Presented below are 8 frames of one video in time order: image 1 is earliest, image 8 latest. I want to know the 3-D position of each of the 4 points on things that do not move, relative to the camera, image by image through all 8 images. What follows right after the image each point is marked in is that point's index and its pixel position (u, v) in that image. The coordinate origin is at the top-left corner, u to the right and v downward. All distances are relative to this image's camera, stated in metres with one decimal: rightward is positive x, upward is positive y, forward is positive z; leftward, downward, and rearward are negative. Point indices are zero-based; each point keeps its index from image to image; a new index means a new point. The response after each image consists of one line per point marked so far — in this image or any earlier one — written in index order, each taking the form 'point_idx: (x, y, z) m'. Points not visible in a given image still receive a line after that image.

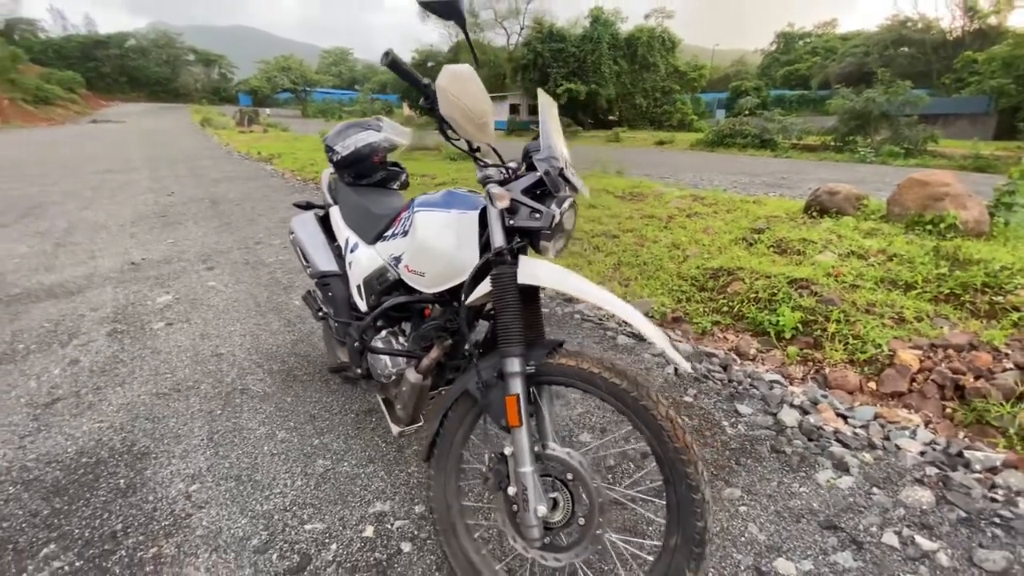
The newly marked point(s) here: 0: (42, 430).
0: (-2.5, -0.8, +2.6) m
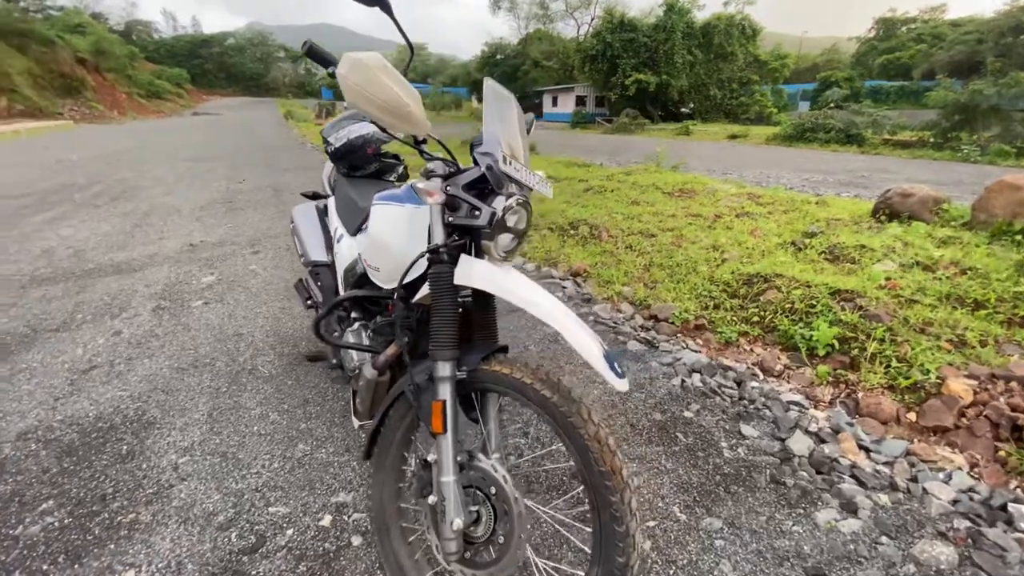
0: (-2.6, -0.6, +2.8) m
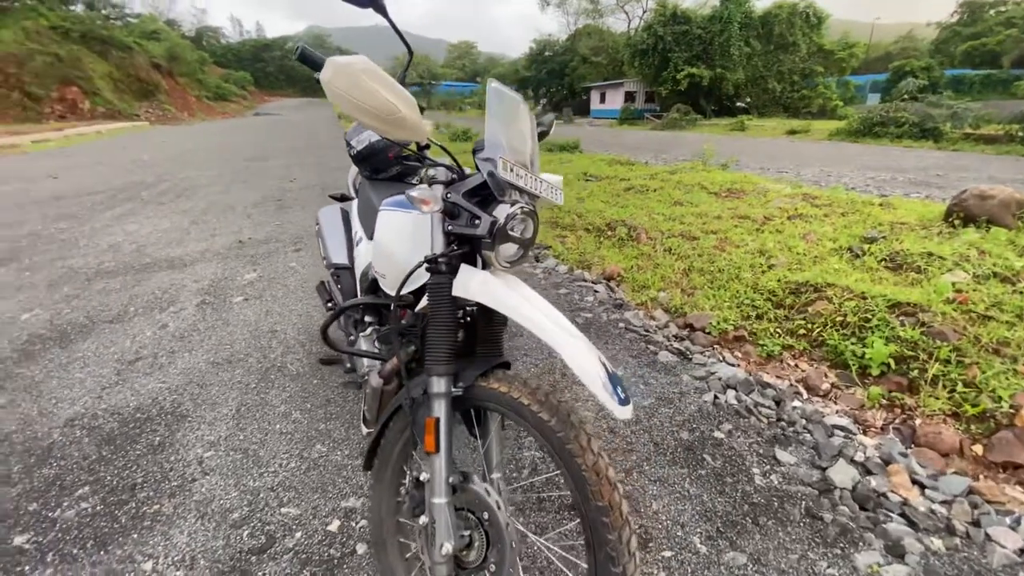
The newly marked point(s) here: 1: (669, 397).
0: (-2.5, -0.6, +3.0) m
1: (+0.9, -0.6, +2.7) m
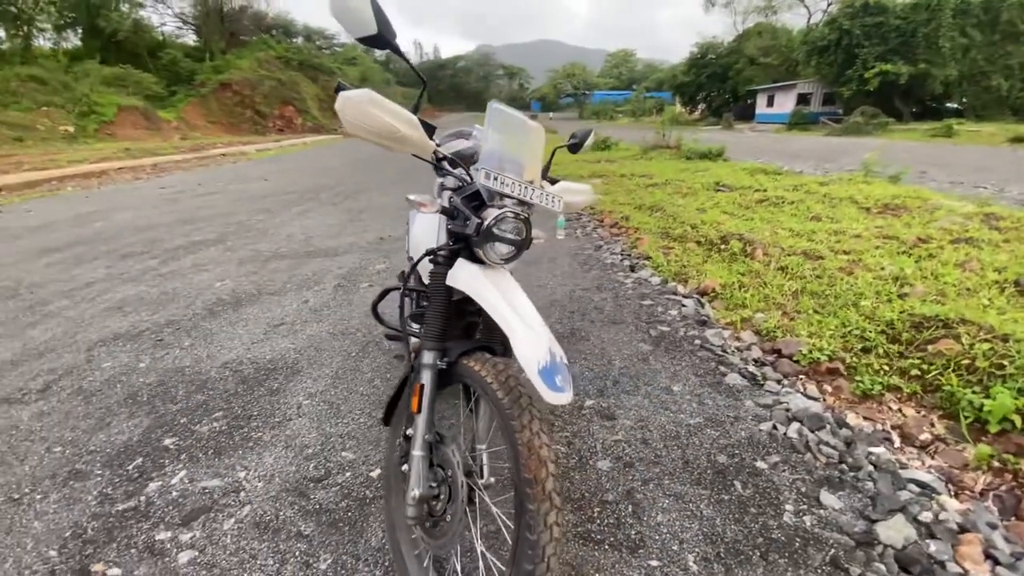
0: (-2.0, -0.4, +3.8) m
1: (+1.1, -0.7, +2.6) m
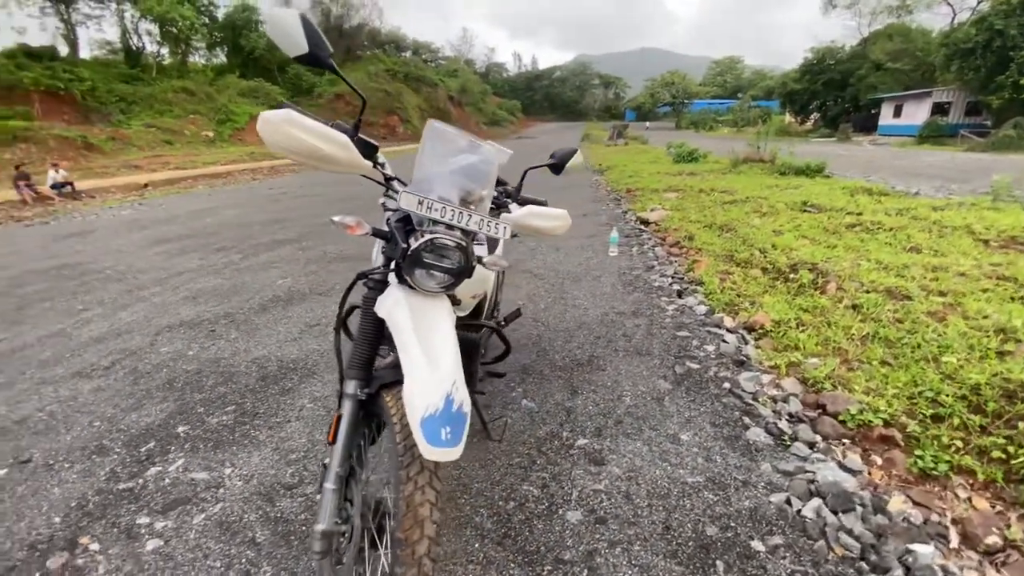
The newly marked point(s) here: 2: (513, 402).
0: (-1.8, -0.4, +4.0) m
1: (+1.0, -0.9, +2.2) m
2: (0.0, -0.7, +2.9) m
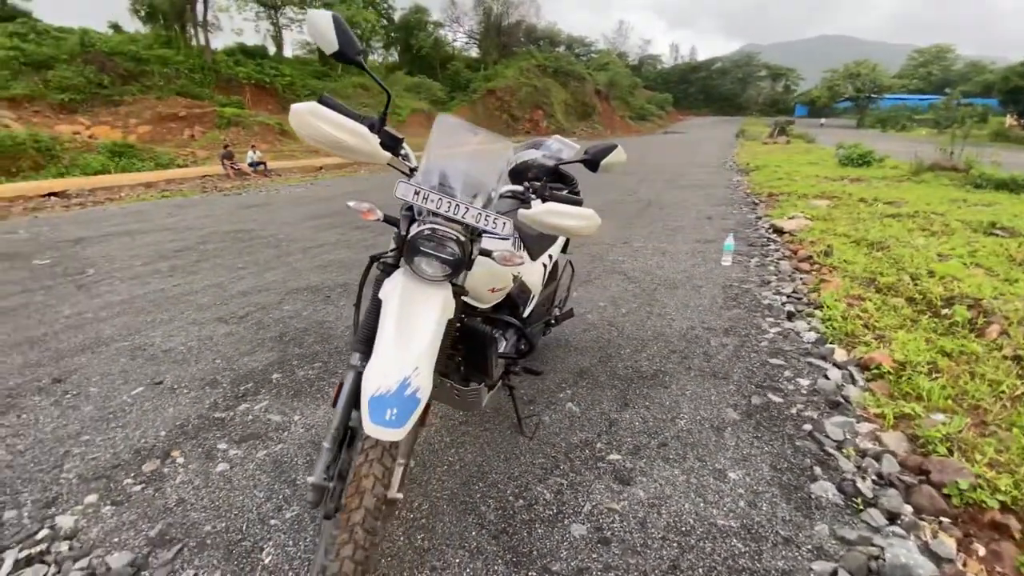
0: (-1.1, -0.2, +4.4) m
1: (+1.0, -1.0, +1.9) m
2: (+0.3, -0.7, +2.8) m
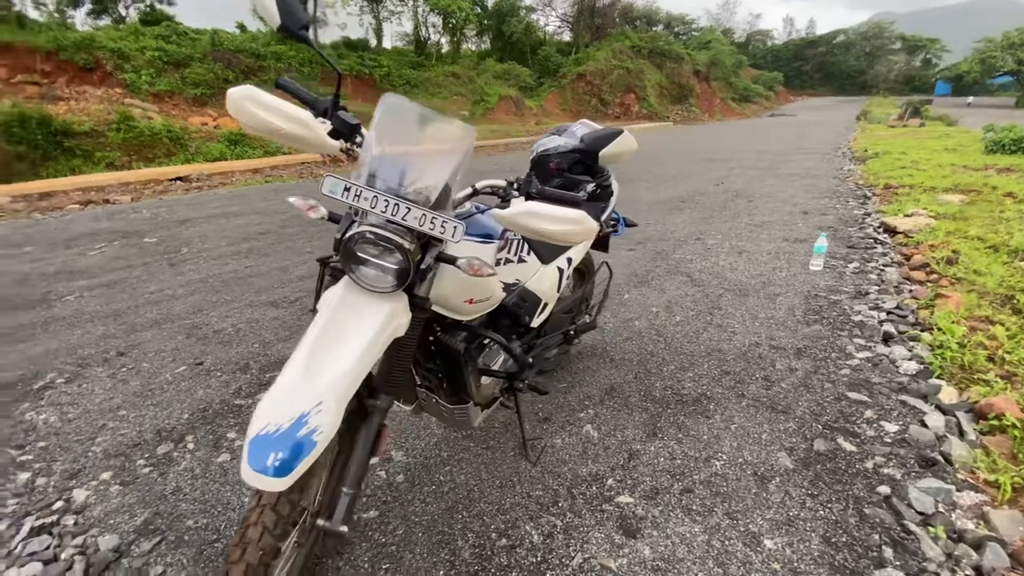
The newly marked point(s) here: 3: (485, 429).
0: (-0.8, -0.2, +4.3) m
1: (+0.9, -1.1, +1.5) m
2: (+0.3, -0.7, +2.5) m
3: (-0.1, -0.7, +2.5) m
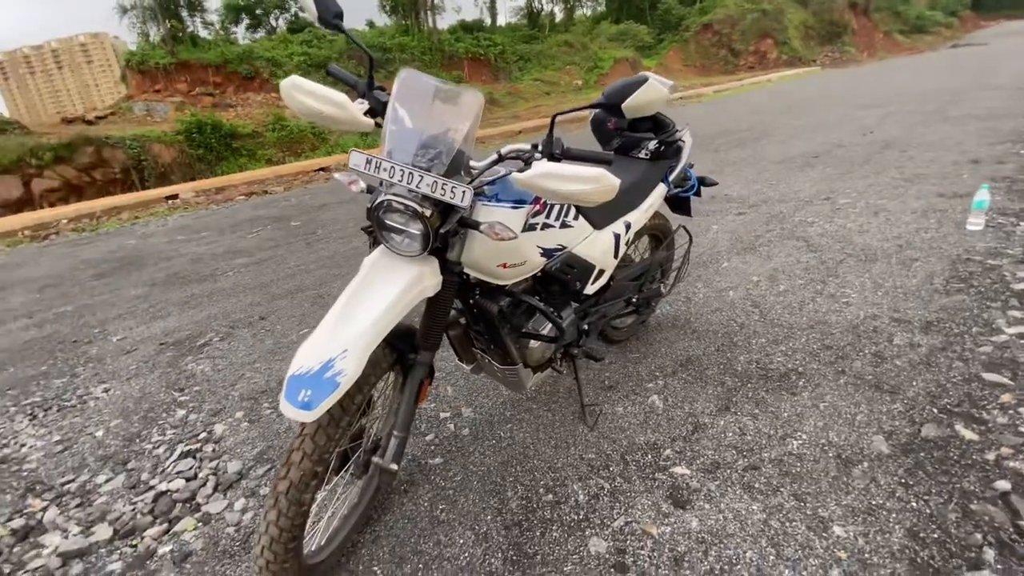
0: (0.0, +0.1, +4.4) m
1: (+1.0, -1.0, +1.4) m
2: (+0.7, -0.5, +2.5) m
3: (+0.2, -0.6, +2.5) m
